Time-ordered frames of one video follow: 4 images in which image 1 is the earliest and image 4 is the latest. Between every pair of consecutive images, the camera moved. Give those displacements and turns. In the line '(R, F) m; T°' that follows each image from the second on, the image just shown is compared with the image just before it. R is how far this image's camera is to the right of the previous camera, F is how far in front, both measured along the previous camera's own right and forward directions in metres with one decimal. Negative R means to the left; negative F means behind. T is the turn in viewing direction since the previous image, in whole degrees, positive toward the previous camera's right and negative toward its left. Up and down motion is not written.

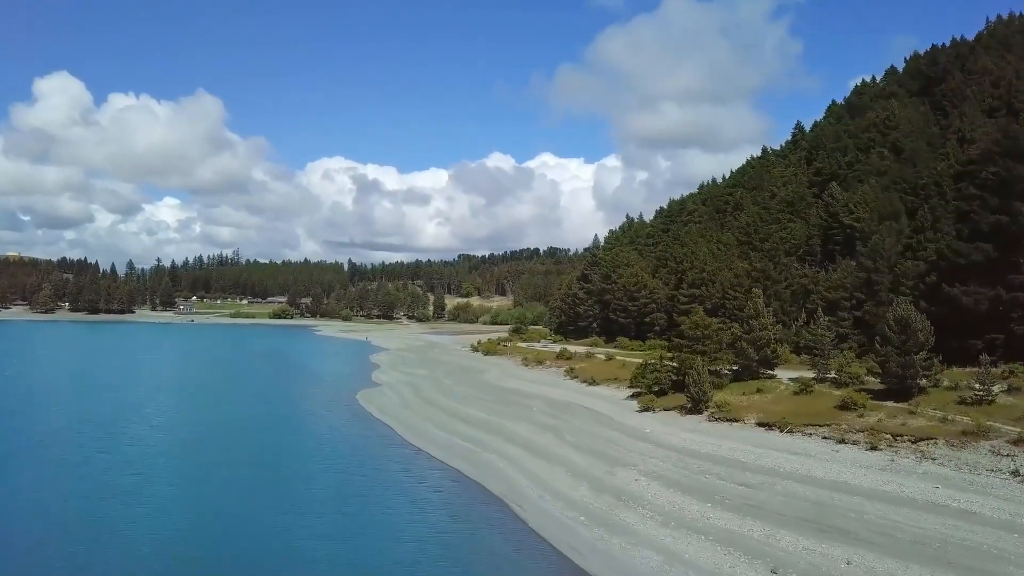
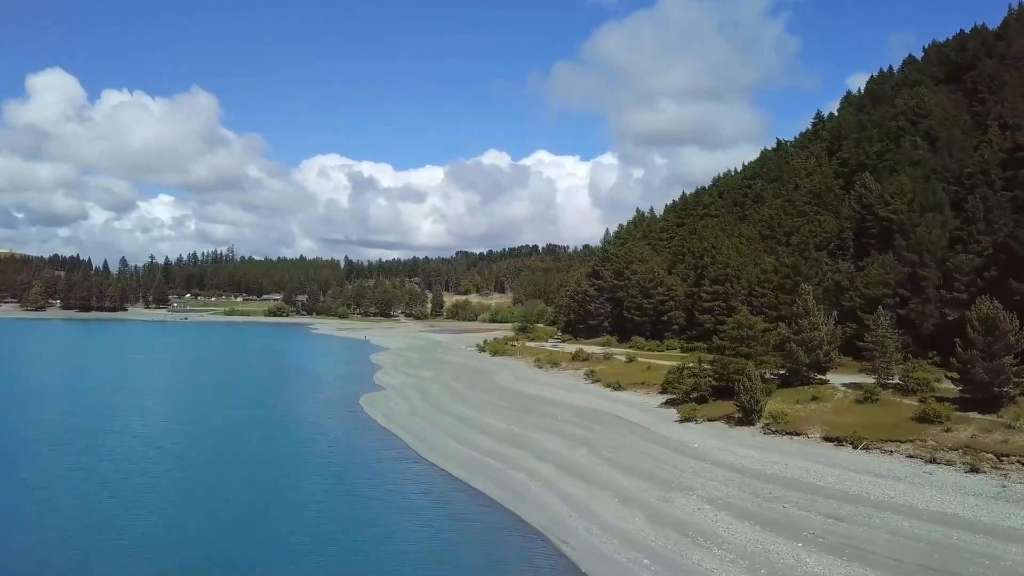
(-1.3, +3.6) m; 0°
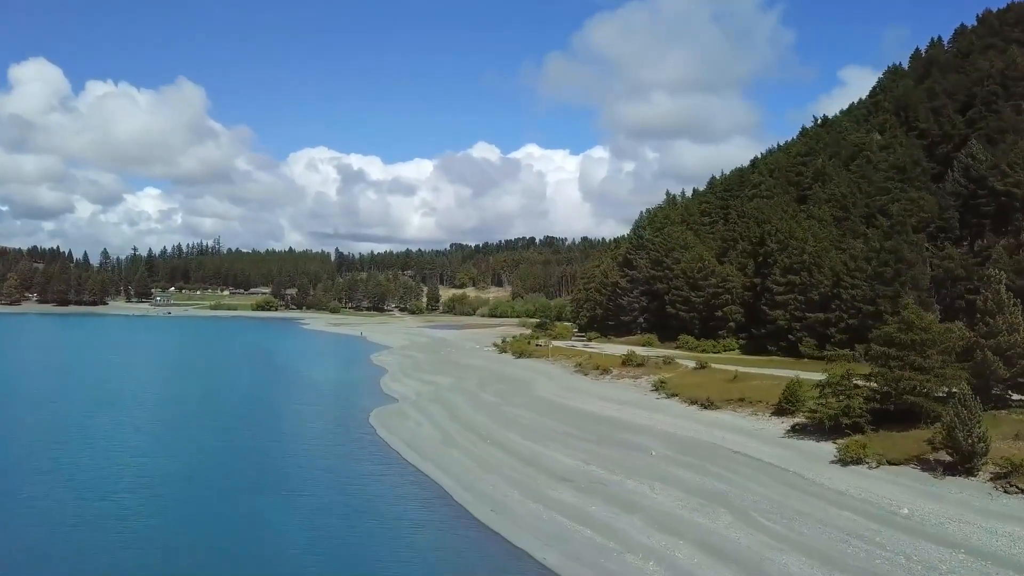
(-3.2, +9.3) m; +1°
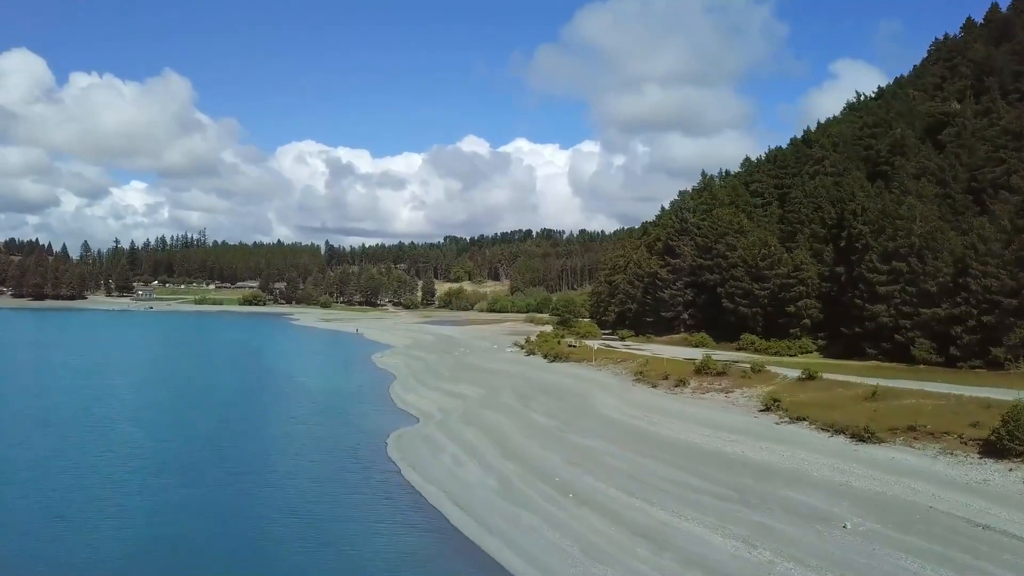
(-3.0, +9.0) m; +1°
